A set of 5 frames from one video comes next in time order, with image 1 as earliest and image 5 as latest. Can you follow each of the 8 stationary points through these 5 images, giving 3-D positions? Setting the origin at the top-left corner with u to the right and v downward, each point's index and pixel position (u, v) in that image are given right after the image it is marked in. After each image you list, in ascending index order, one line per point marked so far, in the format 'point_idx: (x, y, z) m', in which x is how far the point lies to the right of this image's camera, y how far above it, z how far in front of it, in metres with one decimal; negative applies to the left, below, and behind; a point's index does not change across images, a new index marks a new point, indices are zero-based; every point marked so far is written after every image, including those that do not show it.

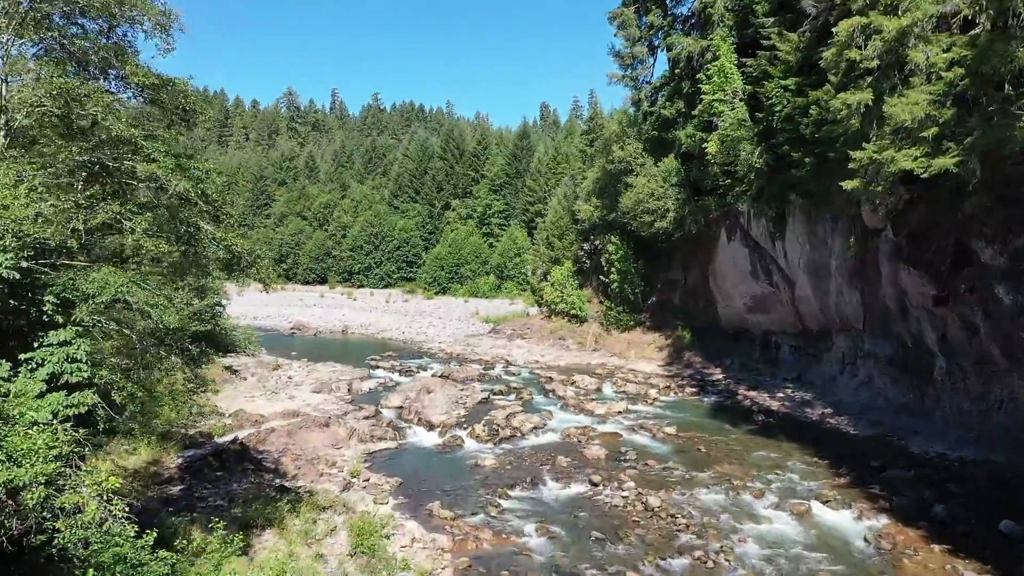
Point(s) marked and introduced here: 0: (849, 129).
0: (+7.9, +3.7, +18.9) m
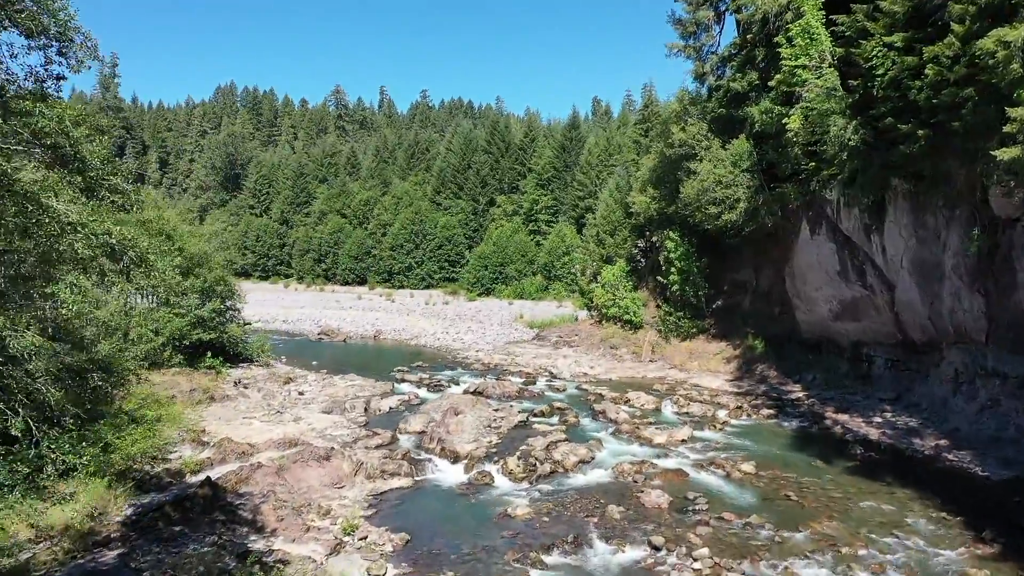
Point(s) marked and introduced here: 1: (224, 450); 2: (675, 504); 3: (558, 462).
0: (+8.5, +3.6, +14.2) m
1: (-6.6, -3.7, +18.6) m
2: (+3.4, -4.5, +17.0) m
3: (+1.1, -4.3, +19.8) m
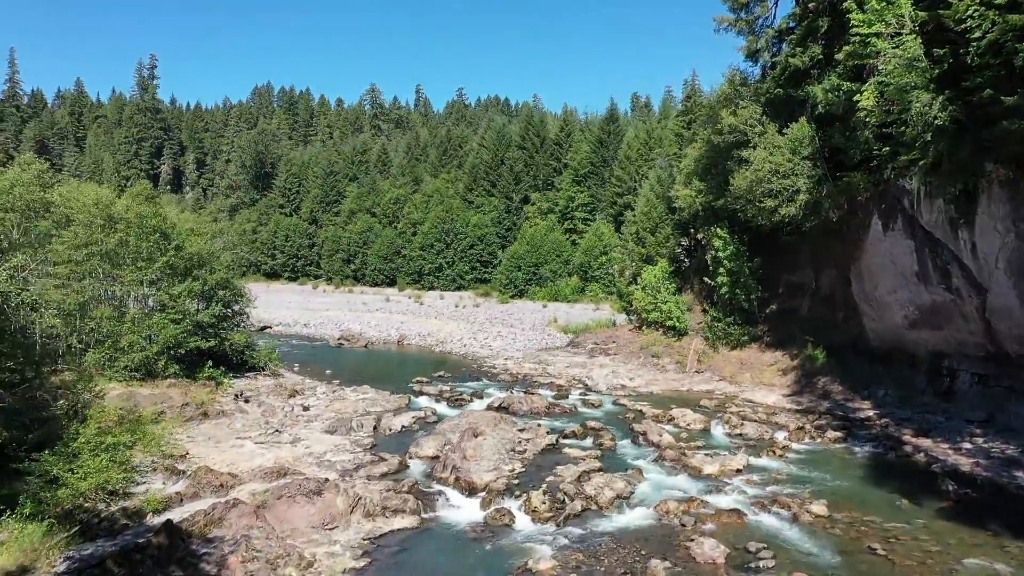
0: (+8.8, +3.5, +10.8) m
1: (-6.1, -3.8, +15.9) m
2: (+3.8, -4.6, +13.9) m
3: (+1.6, -4.4, +16.8) m
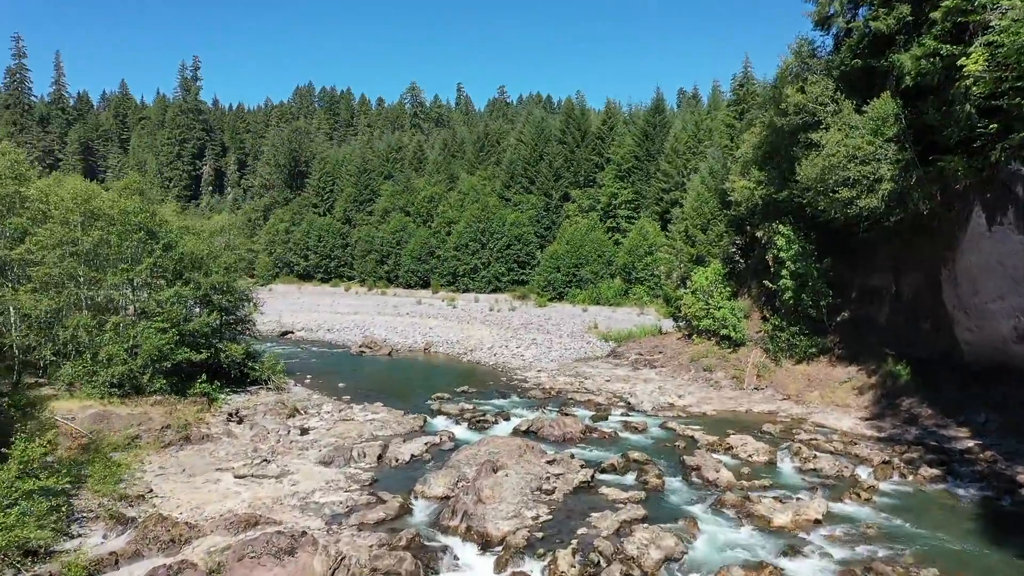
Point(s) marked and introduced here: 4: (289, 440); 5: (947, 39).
0: (+8.8, +3.4, +7.0) m
1: (-5.8, -3.9, +12.9) m
2: (+4.0, -4.8, +10.4) m
3: (+2.0, -4.5, +13.4) m
4: (-5.3, -3.7, +19.6) m
5: (+10.1, +5.8, +18.9) m
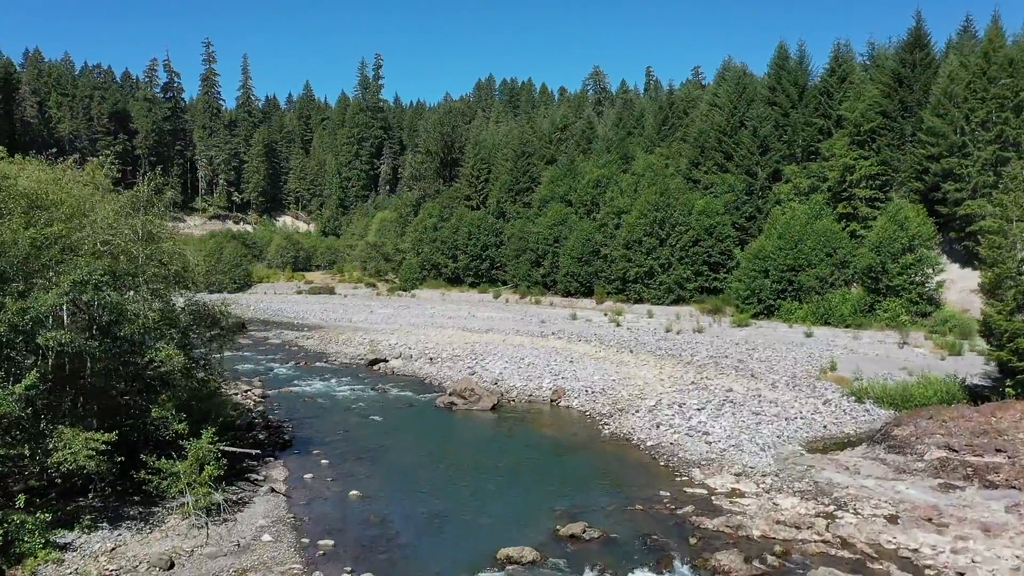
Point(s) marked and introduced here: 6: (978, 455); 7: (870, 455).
0: (+6.5, +2.9, -8.7) m
1: (-6.3, -4.3, +0.5) m
2: (+2.6, -5.2, -4.3) m
3: (+1.3, -4.9, -0.9) m
4: (-4.3, -4.1, +6.8) m
5: (+10.6, +5.3, +2.5) m
6: (+8.6, -3.0, +14.9) m
7: (+7.1, -3.3, +16.2) m
